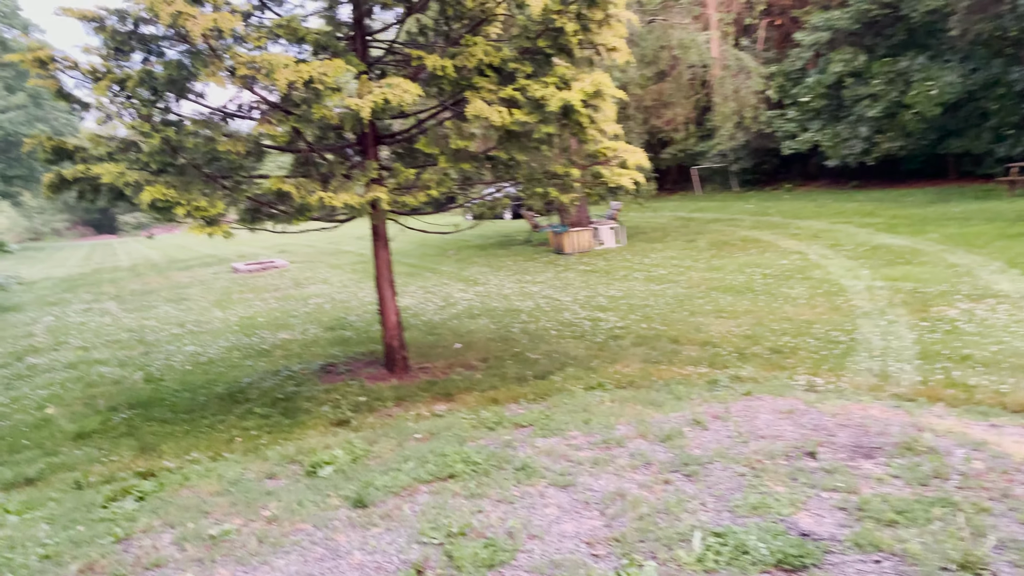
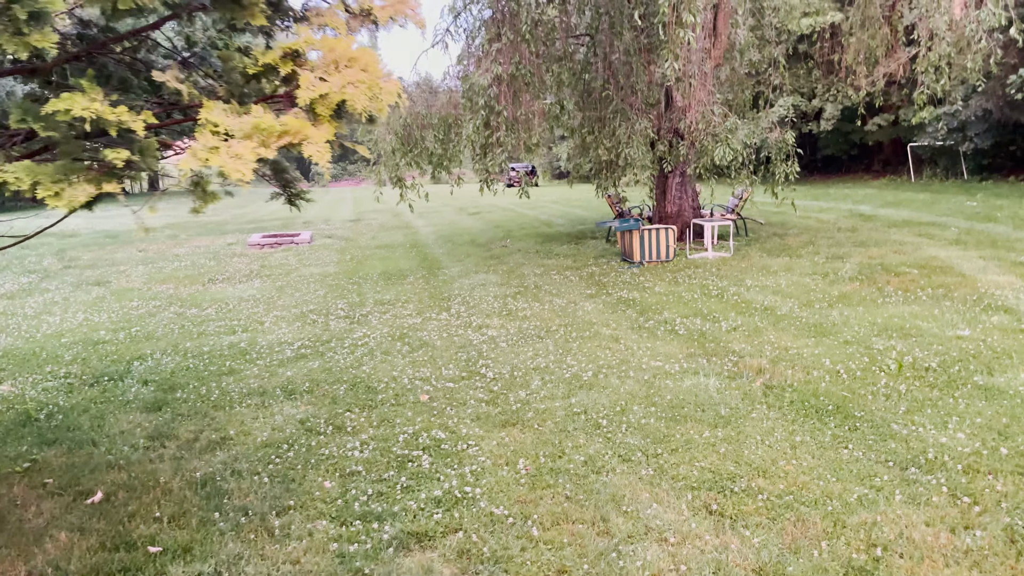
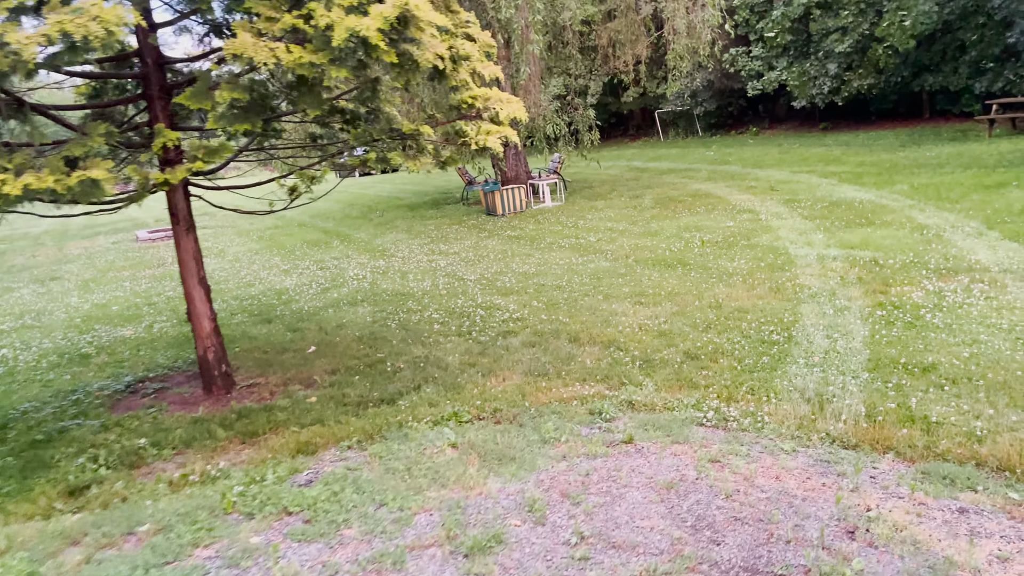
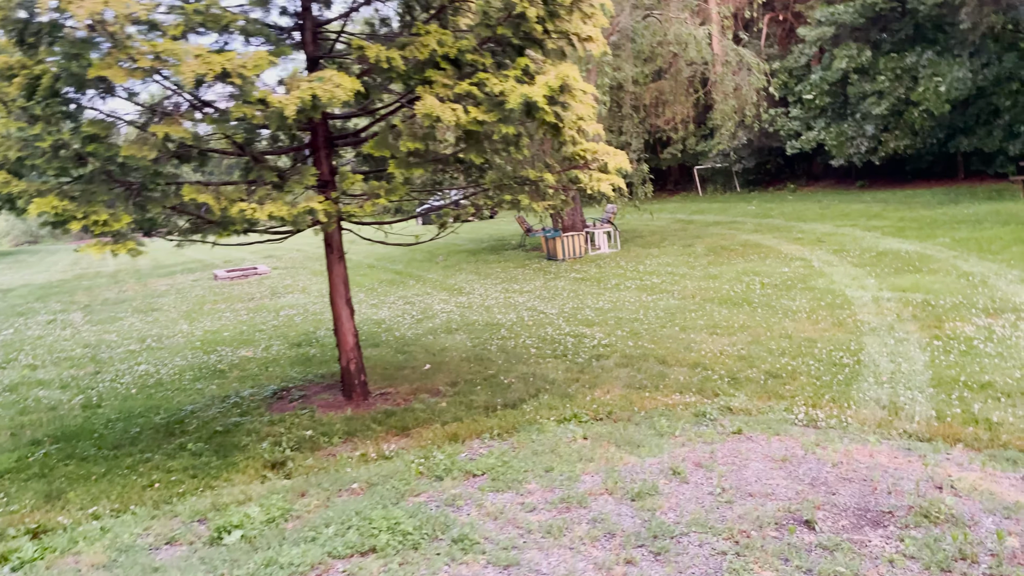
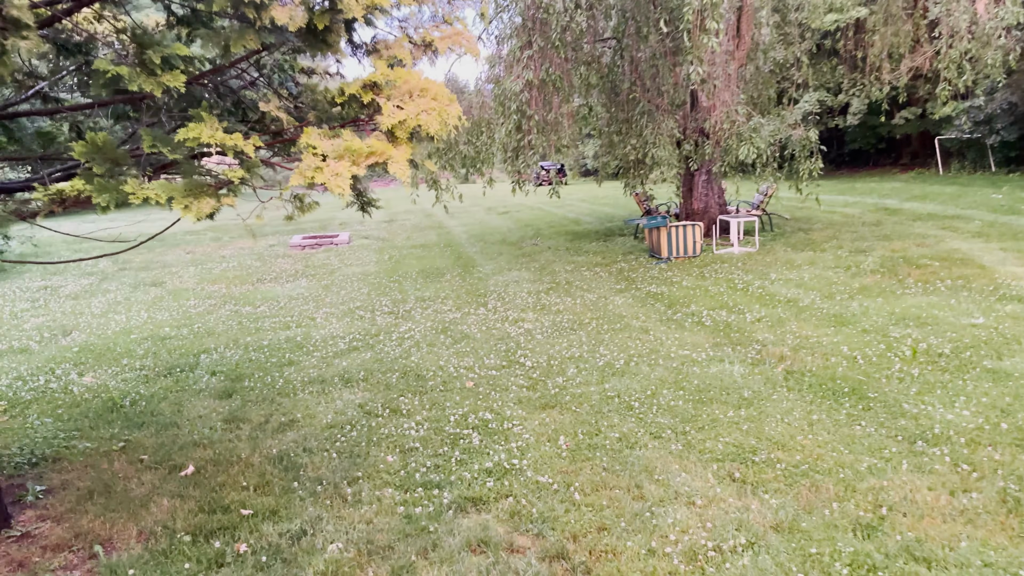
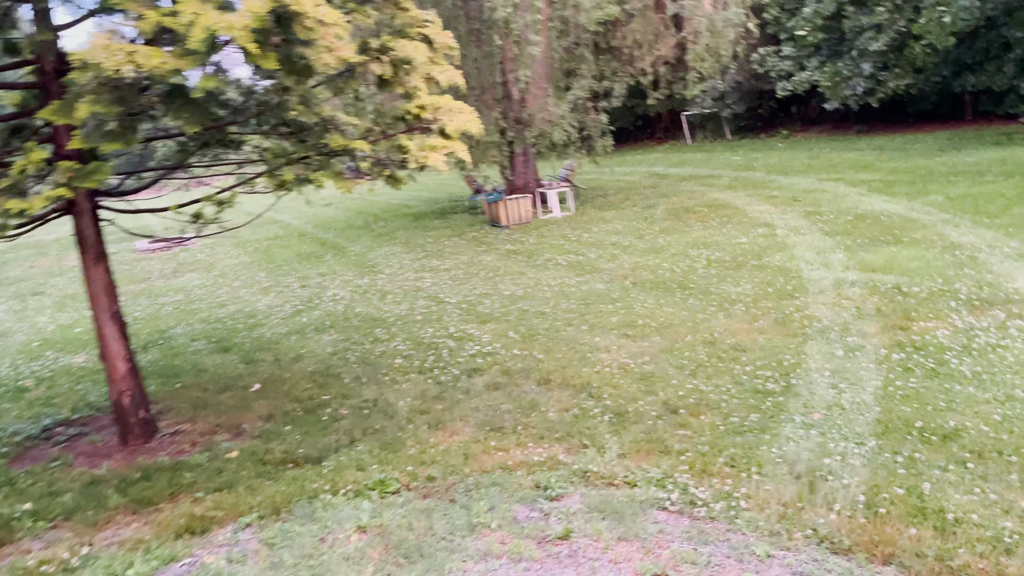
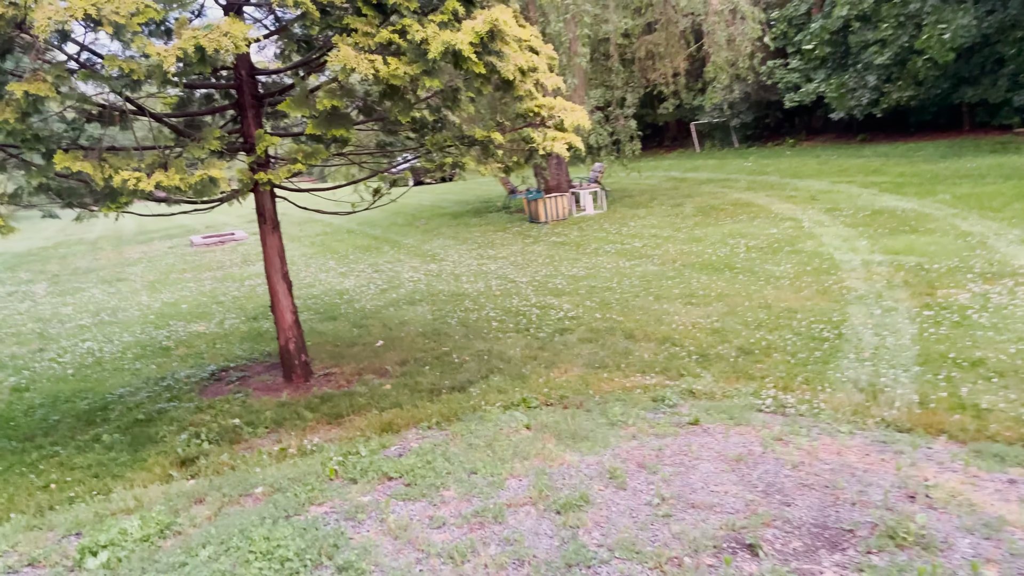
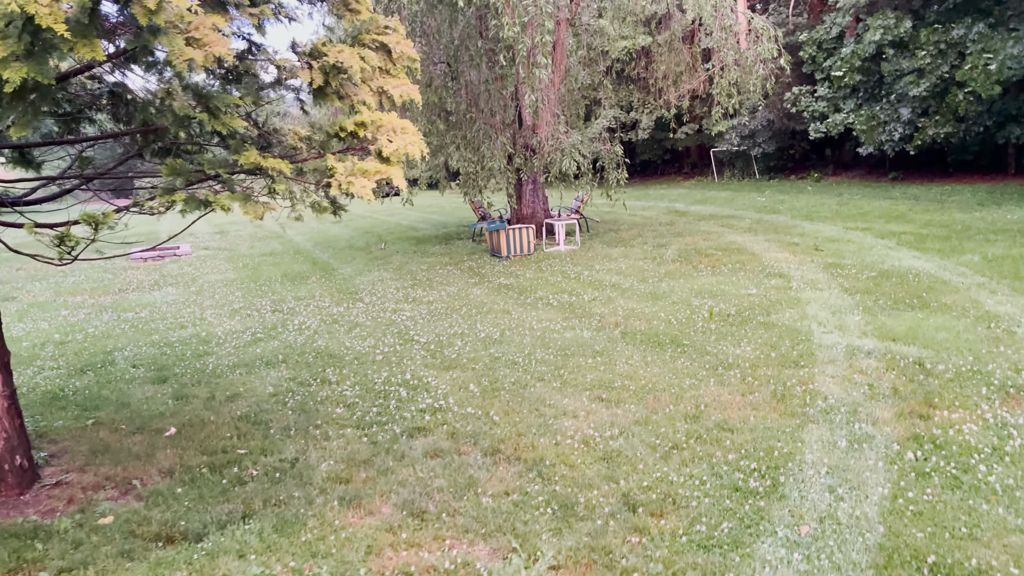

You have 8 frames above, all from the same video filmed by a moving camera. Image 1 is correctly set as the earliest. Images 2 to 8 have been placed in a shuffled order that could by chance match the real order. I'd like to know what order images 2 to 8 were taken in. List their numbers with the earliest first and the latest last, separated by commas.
4, 7, 3, 6, 8, 5, 2
